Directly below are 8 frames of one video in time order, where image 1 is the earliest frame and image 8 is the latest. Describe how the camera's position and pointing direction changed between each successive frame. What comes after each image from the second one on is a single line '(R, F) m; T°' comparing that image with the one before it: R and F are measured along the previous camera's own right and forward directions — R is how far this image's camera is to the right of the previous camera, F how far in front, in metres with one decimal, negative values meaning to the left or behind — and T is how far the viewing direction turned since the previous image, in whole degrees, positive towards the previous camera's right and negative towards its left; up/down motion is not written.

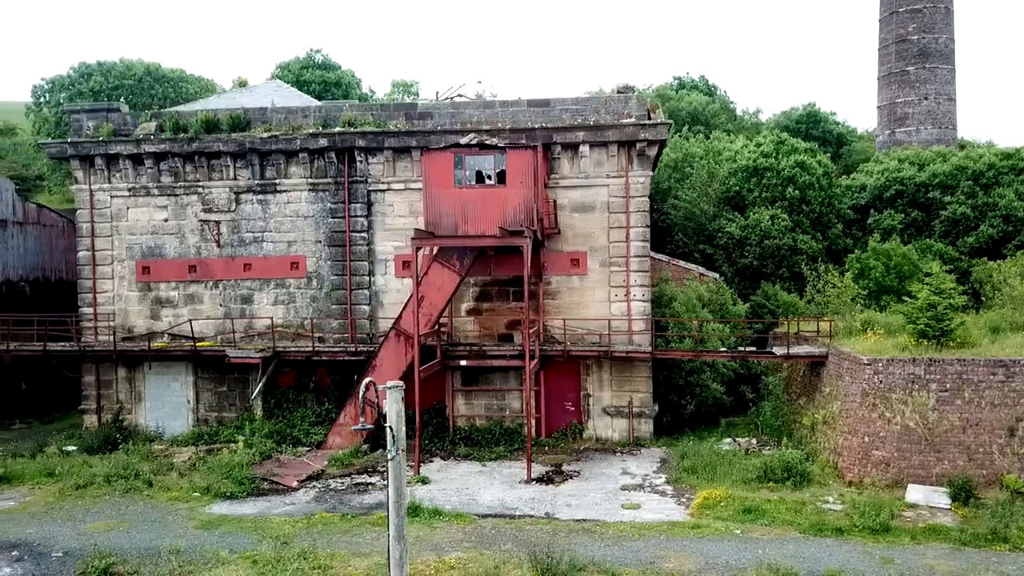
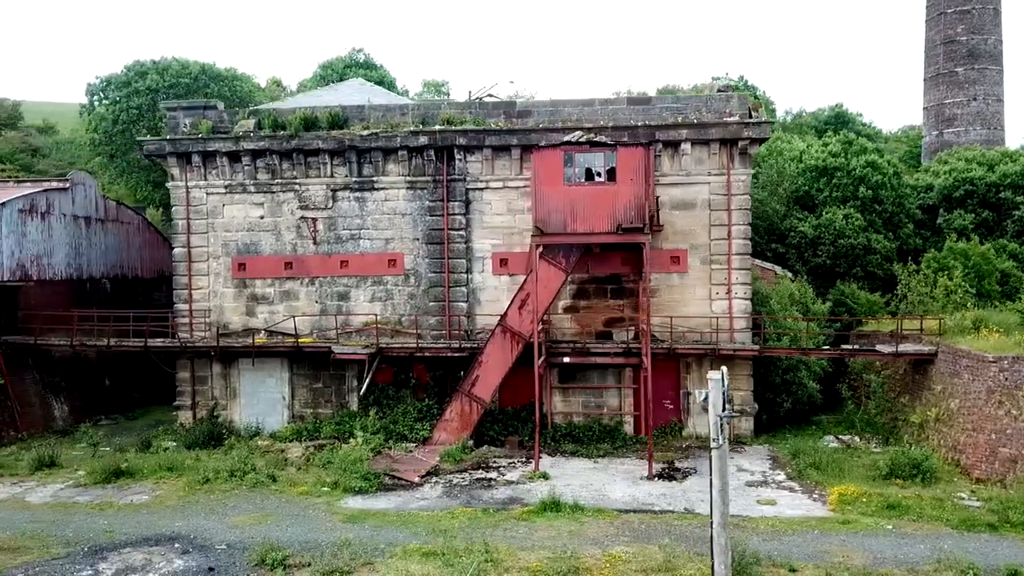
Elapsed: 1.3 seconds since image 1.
(-2.3, -0.1) m; 0°
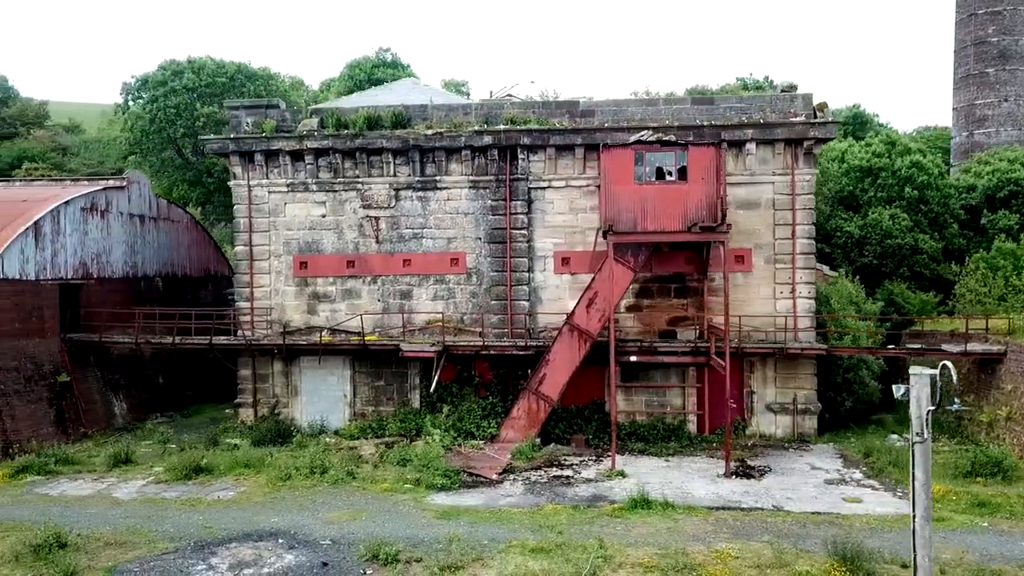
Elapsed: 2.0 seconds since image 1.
(-1.5, -0.1) m; 0°
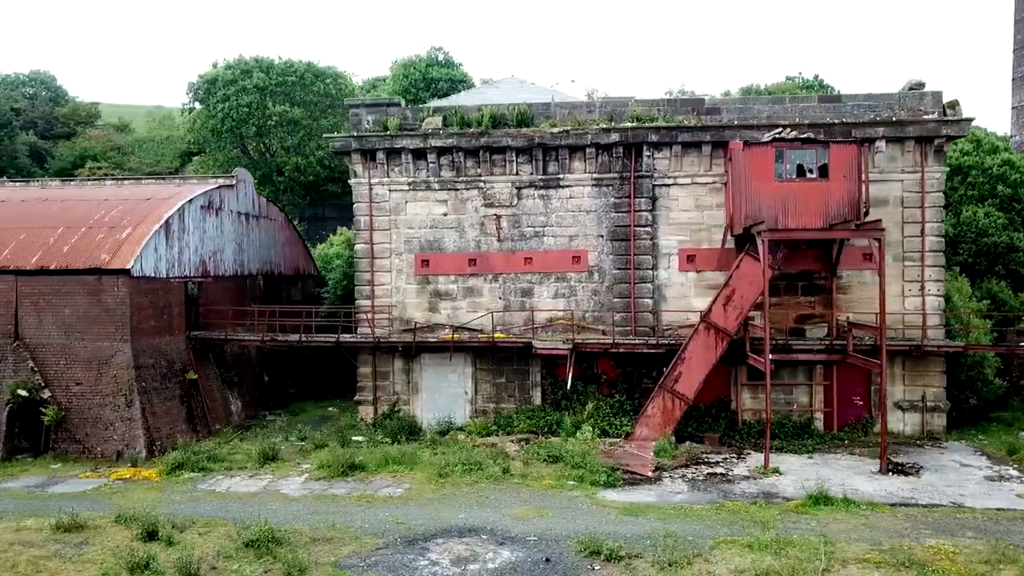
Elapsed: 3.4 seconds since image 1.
(-3.0, 0.0) m; 0°
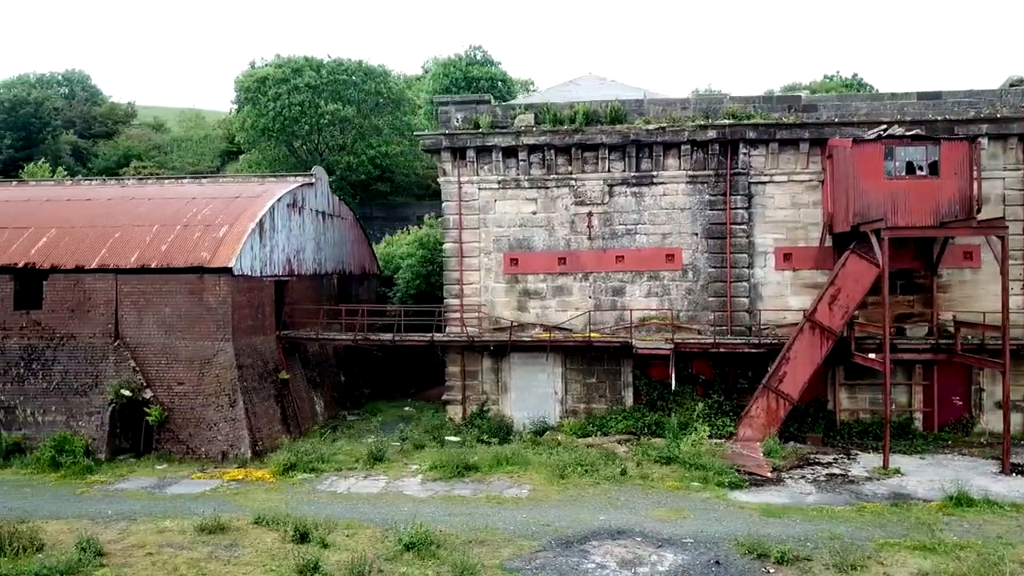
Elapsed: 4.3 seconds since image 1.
(-2.2, +0.2) m; 0°
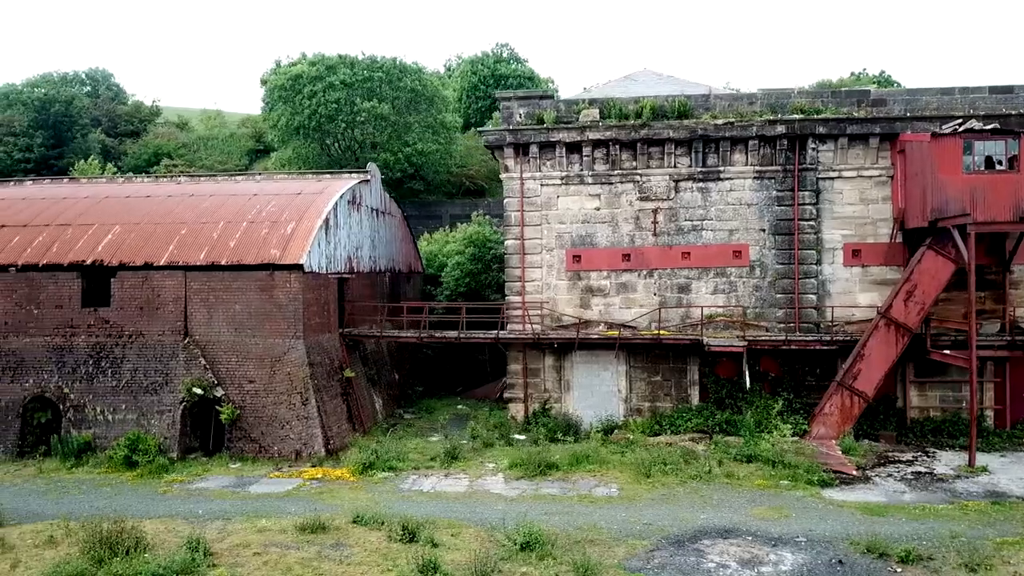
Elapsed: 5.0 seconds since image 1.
(-1.5, +0.2) m; 0°
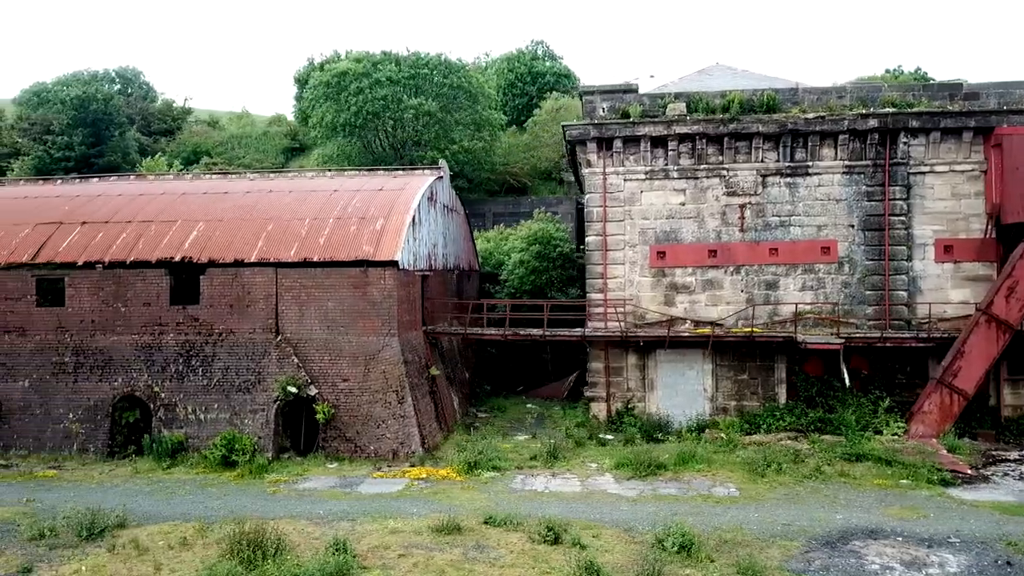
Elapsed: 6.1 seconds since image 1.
(-2.0, +0.3) m; 0°
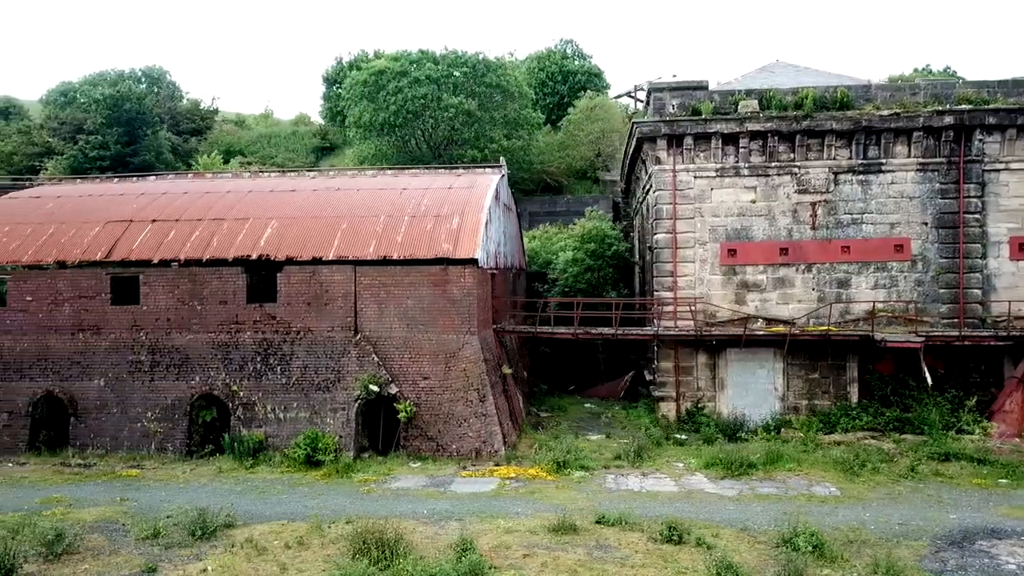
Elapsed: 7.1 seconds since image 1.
(-1.6, +0.1) m; 0°
